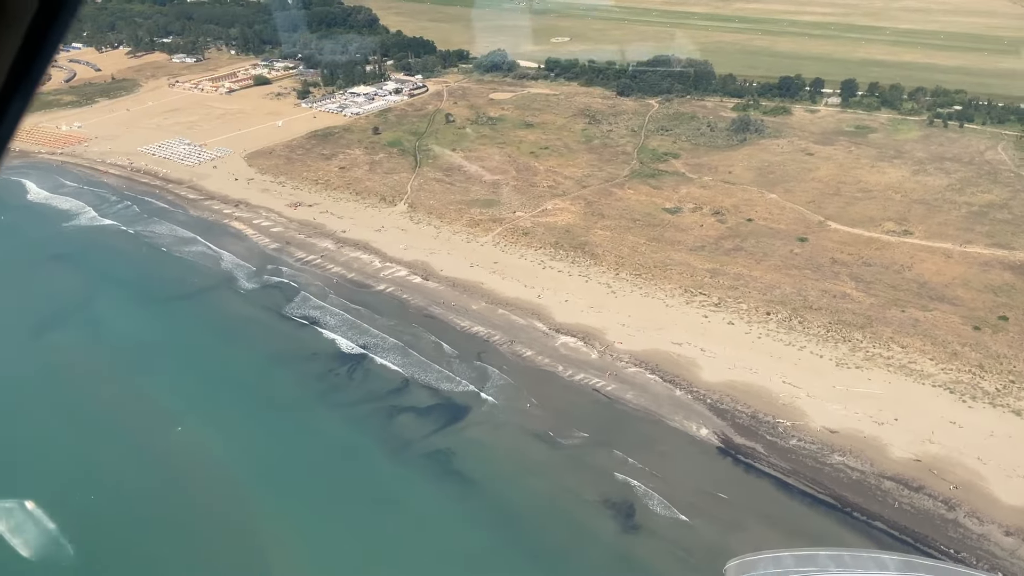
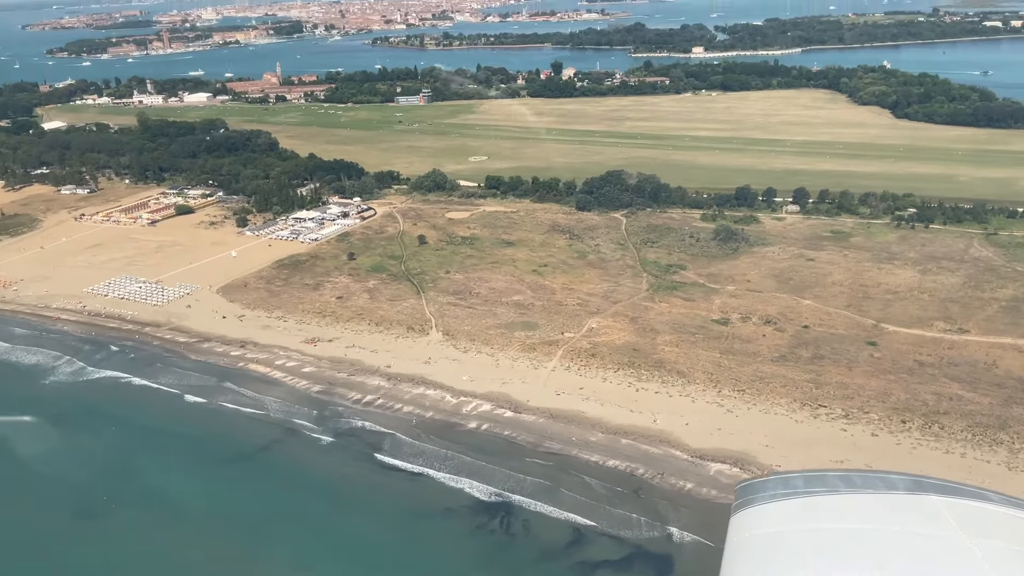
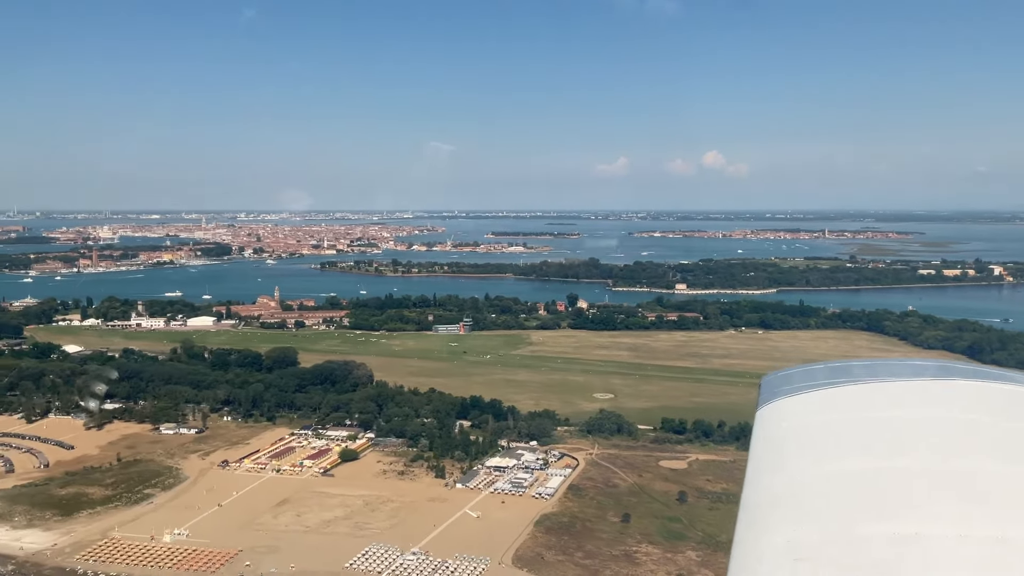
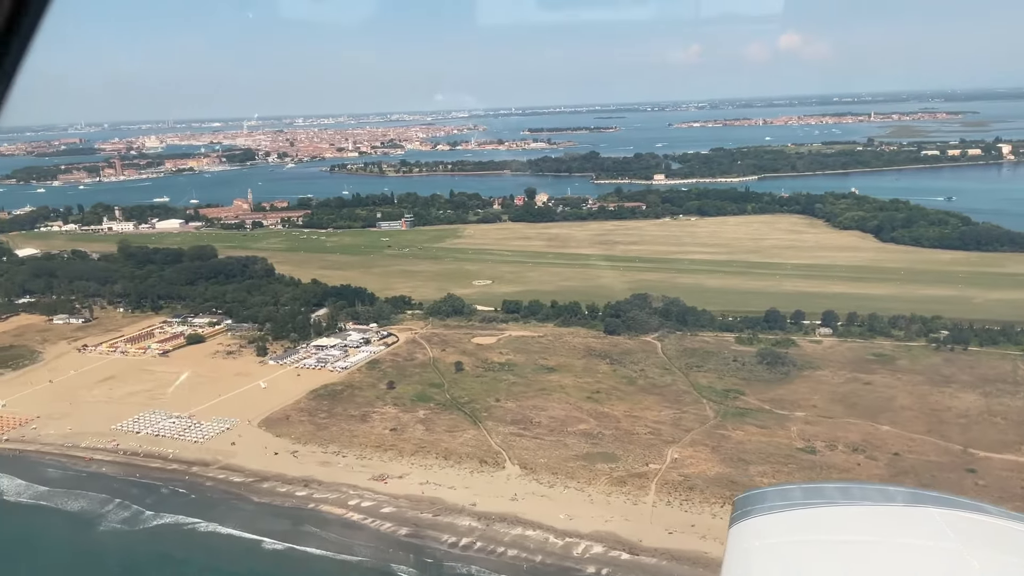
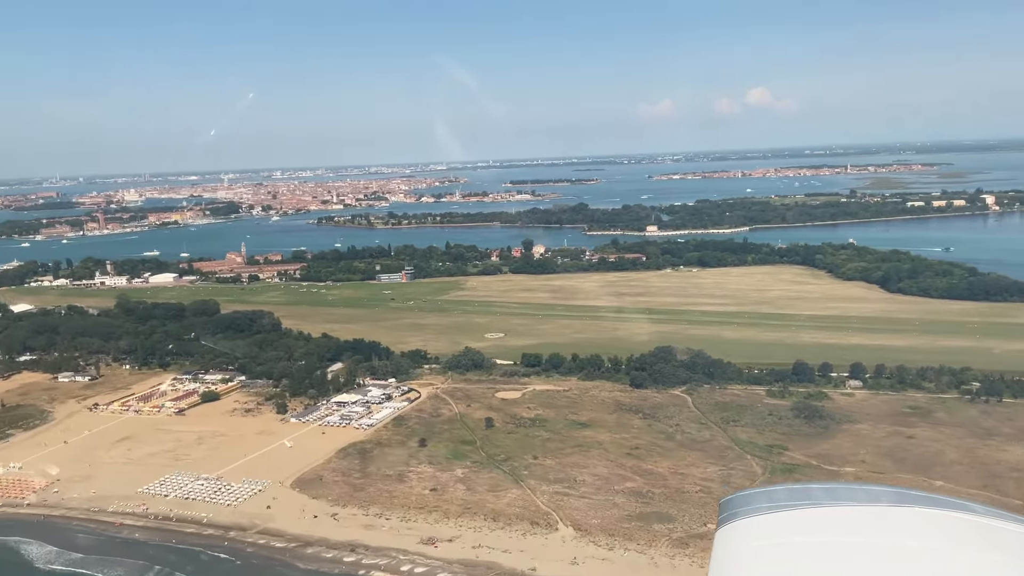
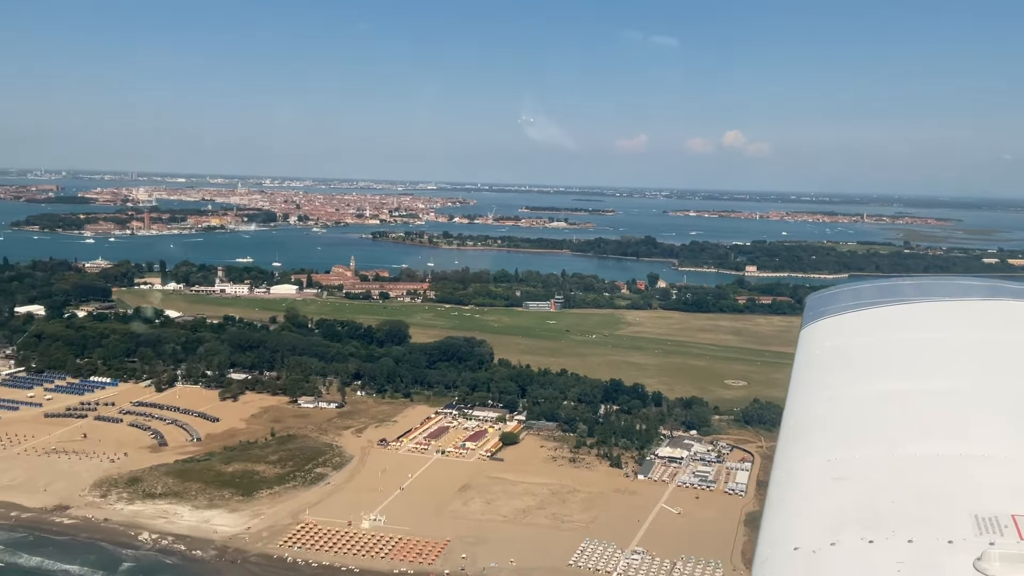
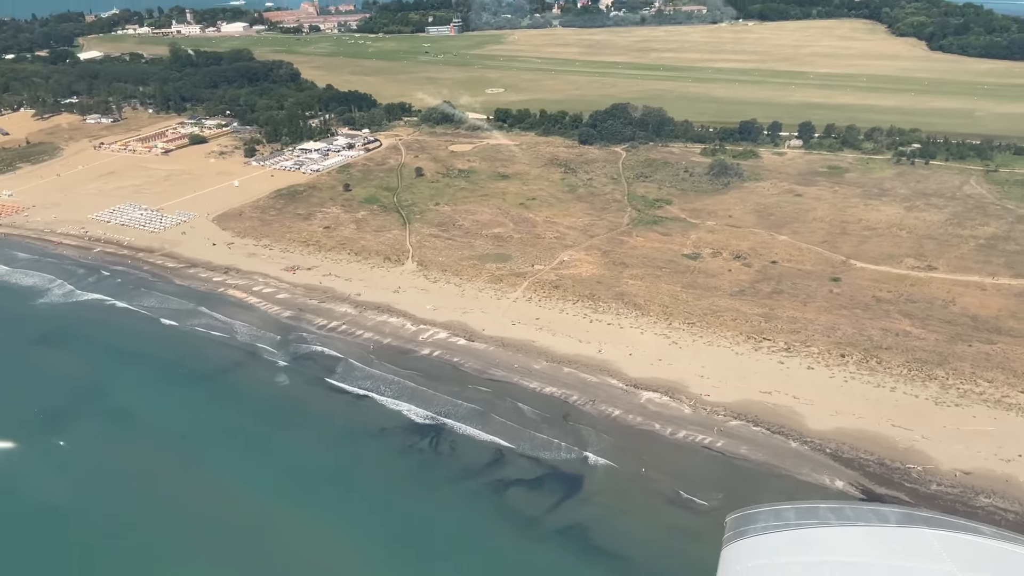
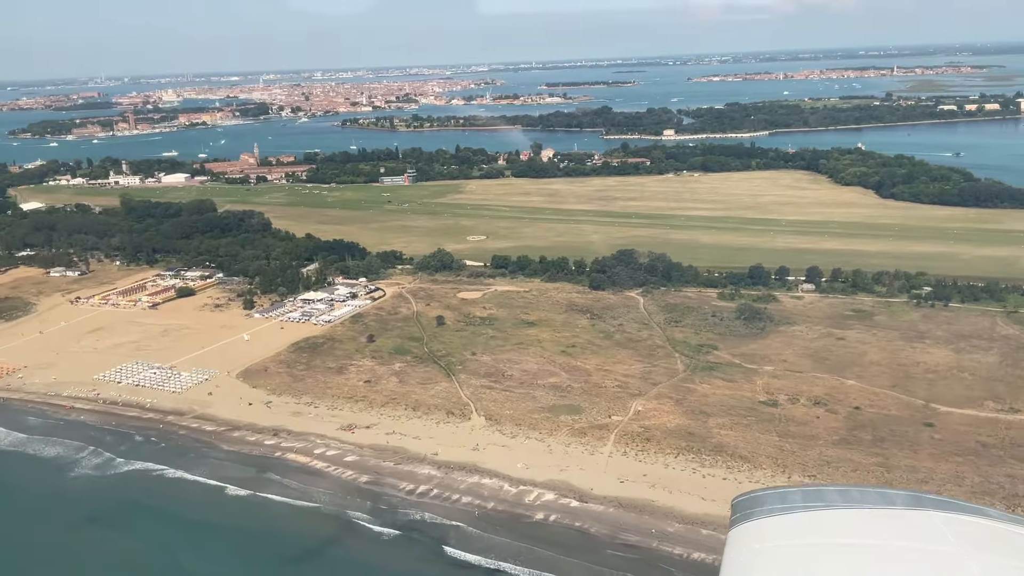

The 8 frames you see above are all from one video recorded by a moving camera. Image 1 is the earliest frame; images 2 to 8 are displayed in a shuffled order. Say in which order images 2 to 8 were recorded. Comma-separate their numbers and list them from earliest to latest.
7, 2, 8, 4, 5, 3, 6
